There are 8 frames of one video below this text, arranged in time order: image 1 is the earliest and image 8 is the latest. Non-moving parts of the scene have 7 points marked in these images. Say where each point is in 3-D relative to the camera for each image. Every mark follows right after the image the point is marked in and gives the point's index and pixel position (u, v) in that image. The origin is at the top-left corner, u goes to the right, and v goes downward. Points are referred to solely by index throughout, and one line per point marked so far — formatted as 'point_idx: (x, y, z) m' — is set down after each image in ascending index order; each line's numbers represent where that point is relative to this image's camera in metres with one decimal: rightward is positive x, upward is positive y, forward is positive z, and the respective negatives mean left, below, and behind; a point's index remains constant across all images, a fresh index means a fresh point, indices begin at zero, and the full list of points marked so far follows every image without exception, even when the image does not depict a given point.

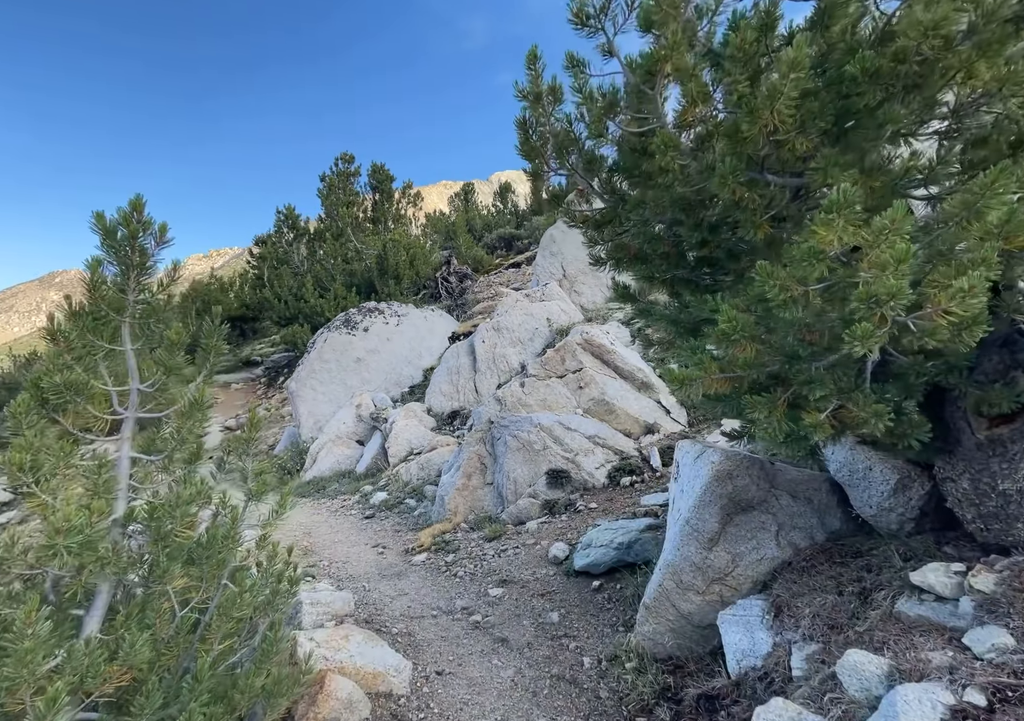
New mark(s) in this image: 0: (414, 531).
0: (-1.3, -2.3, +7.5) m
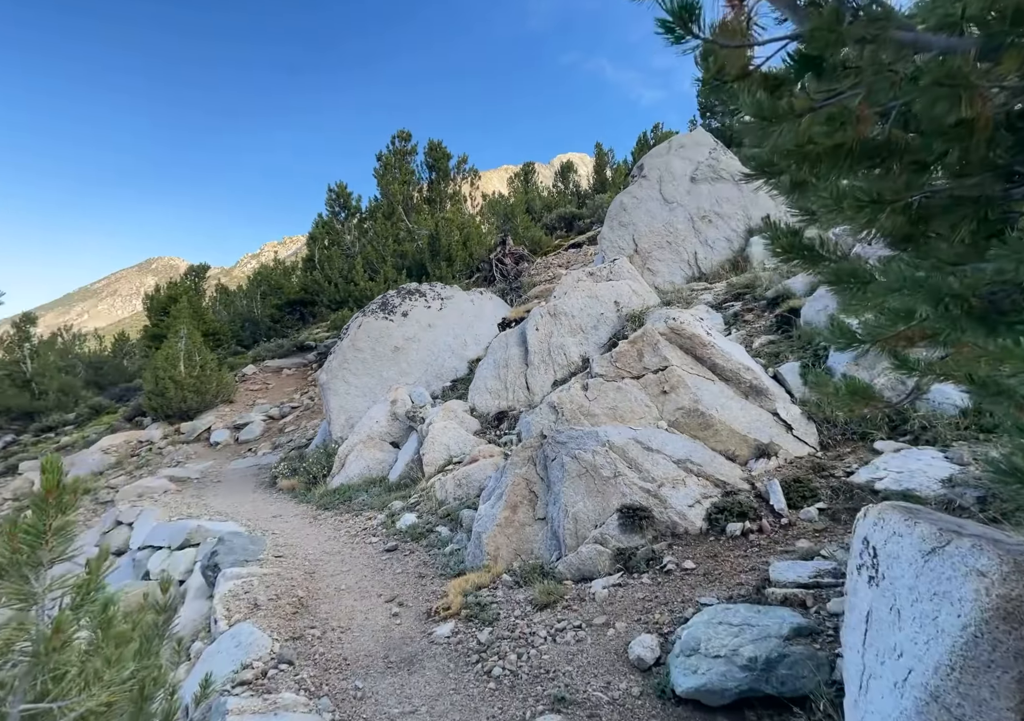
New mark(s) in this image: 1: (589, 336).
0: (-0.7, -2.2, +5.7) m
1: (+1.4, +0.4, +9.9) m
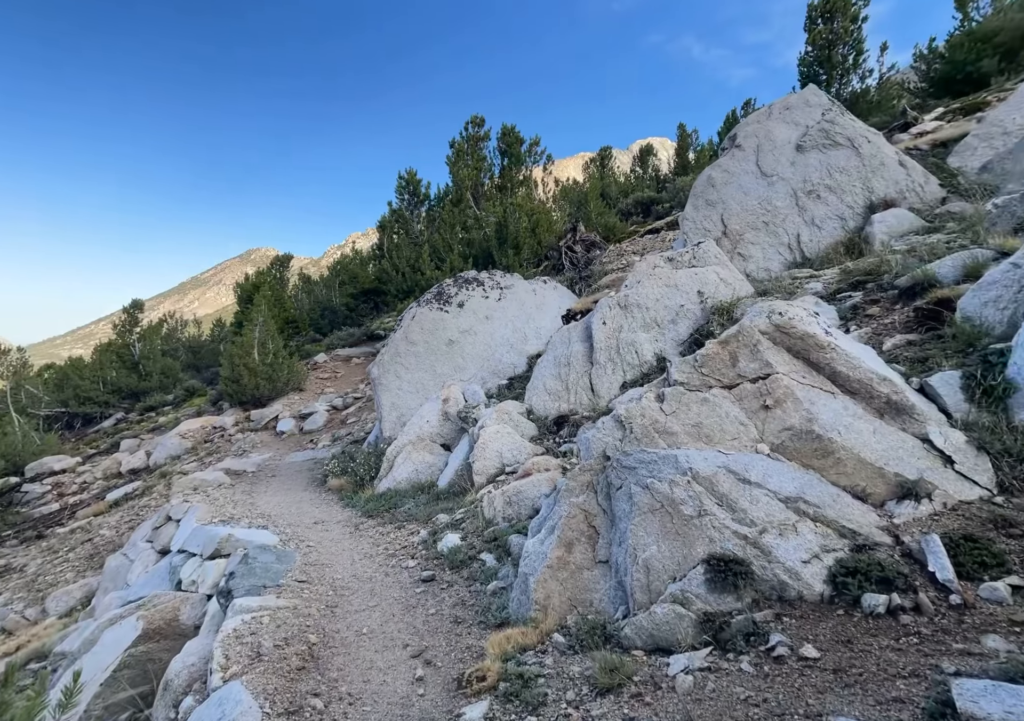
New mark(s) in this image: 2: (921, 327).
0: (-0.2, -2.3, +4.7) m
1: (+2.3, +0.4, +8.5) m
2: (+3.9, +0.3, +5.4) m
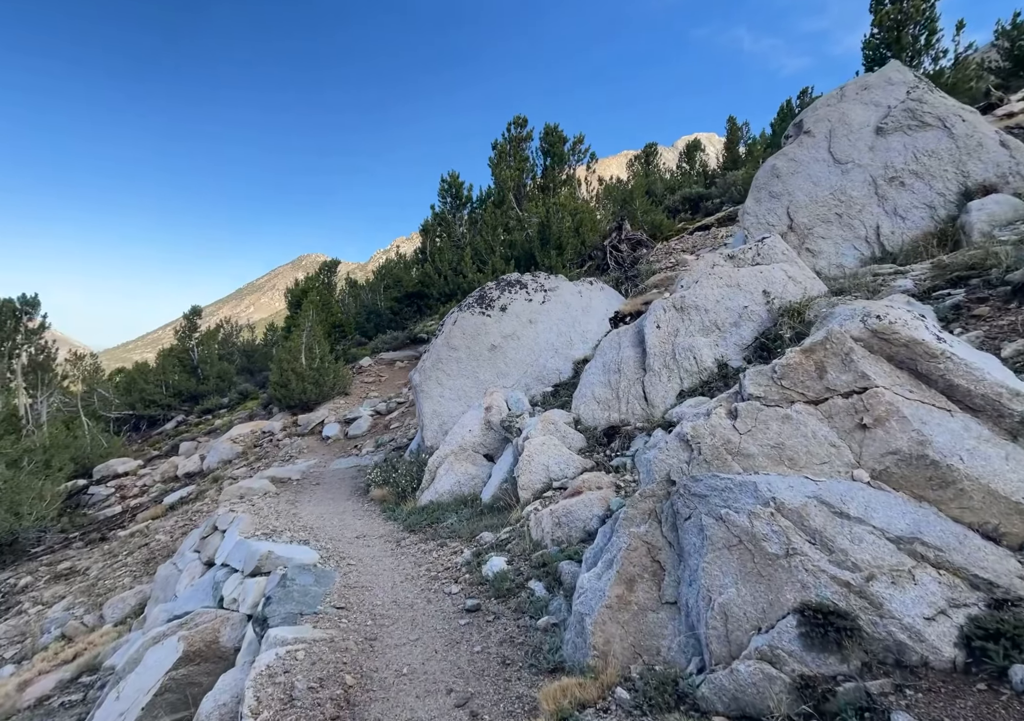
0: (+0.2, -2.4, +4.2) m
1: (+3.0, +0.3, +7.9) m
2: (+4.3, +0.3, +4.6) m
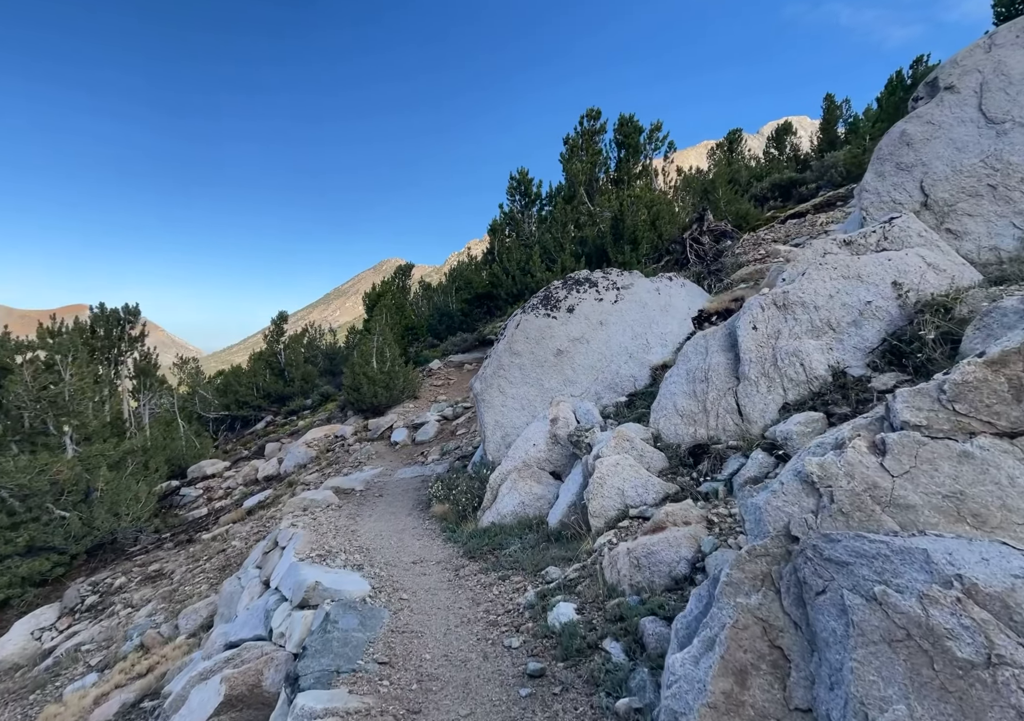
0: (+0.6, -2.5, +3.2) m
1: (+3.8, +0.3, +6.5) m
2: (+4.7, +0.2, +3.1) m
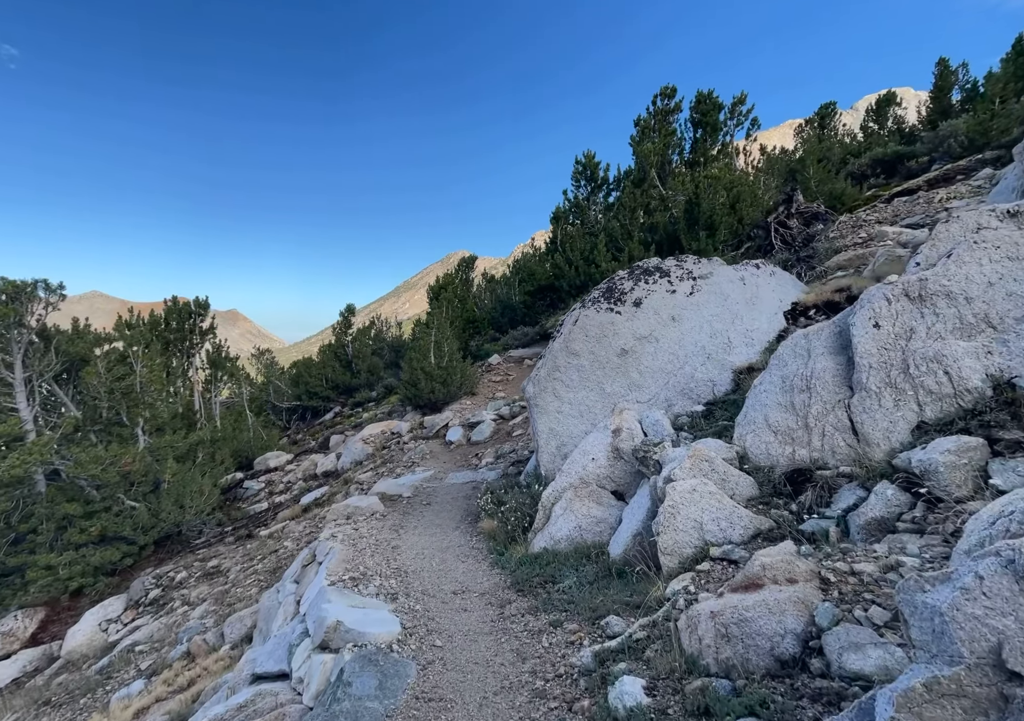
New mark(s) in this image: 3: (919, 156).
0: (+0.7, -2.6, +2.0) m
1: (+4.2, +0.2, +4.9) m
2: (+4.8, +0.1, +1.5) m
3: (+13.0, +6.9, +19.0) m
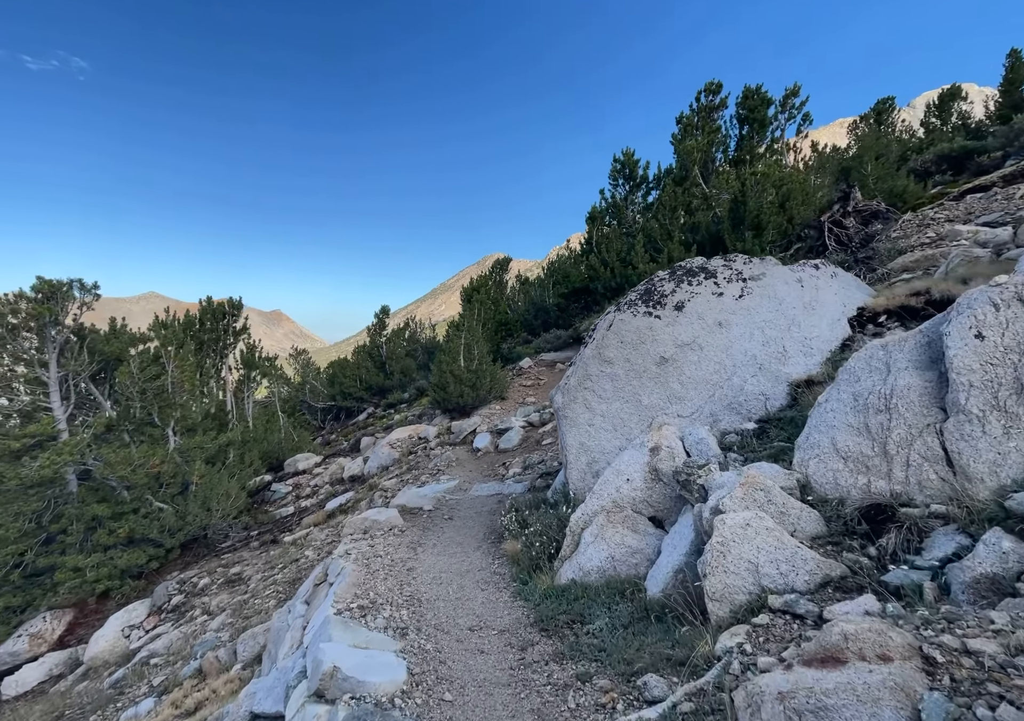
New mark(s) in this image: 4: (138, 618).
0: (+0.7, -2.7, +1.2) m
1: (+4.4, +0.1, +3.9) m
2: (+4.8, 0.0, +0.4) m
3: (+14.0, +6.6, +17.5) m
4: (-10.9, -7.5, +16.5) m
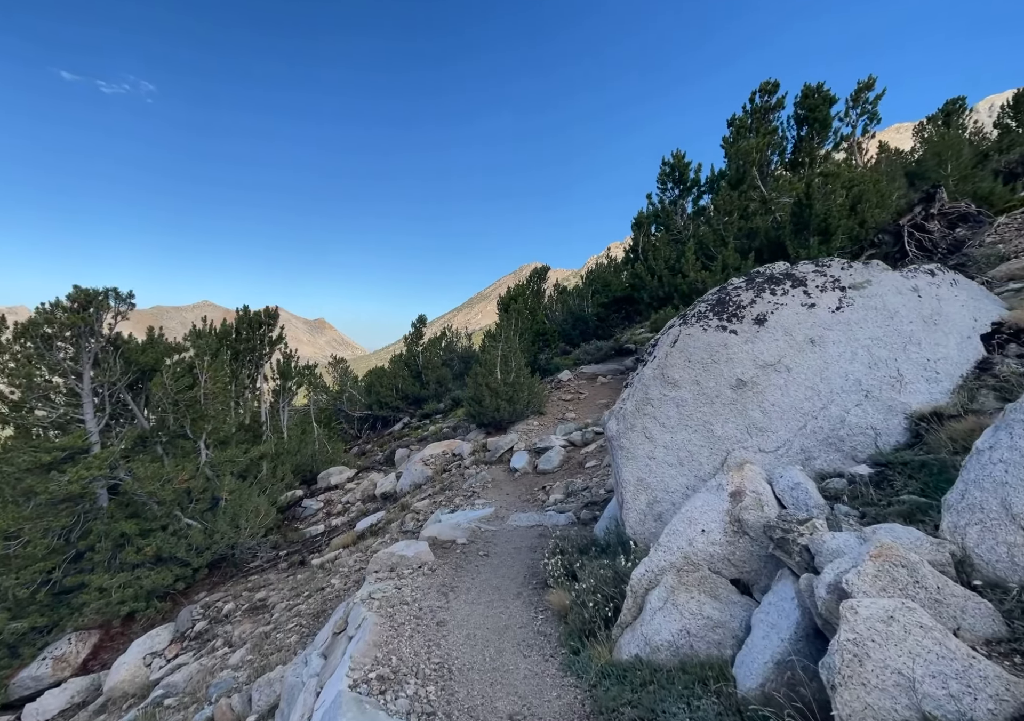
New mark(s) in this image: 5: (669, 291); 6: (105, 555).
0: (+0.8, -2.8, -0.2) m
1: (+4.7, -0.2, +2.4) m
2: (+4.9, -0.2, -1.1) m
3: (+15.2, +6.1, +15.5) m
4: (-9.8, -7.8, +15.8) m
5: (+5.1, +2.3, +19.5) m
6: (-12.2, -5.8, +17.0) m
